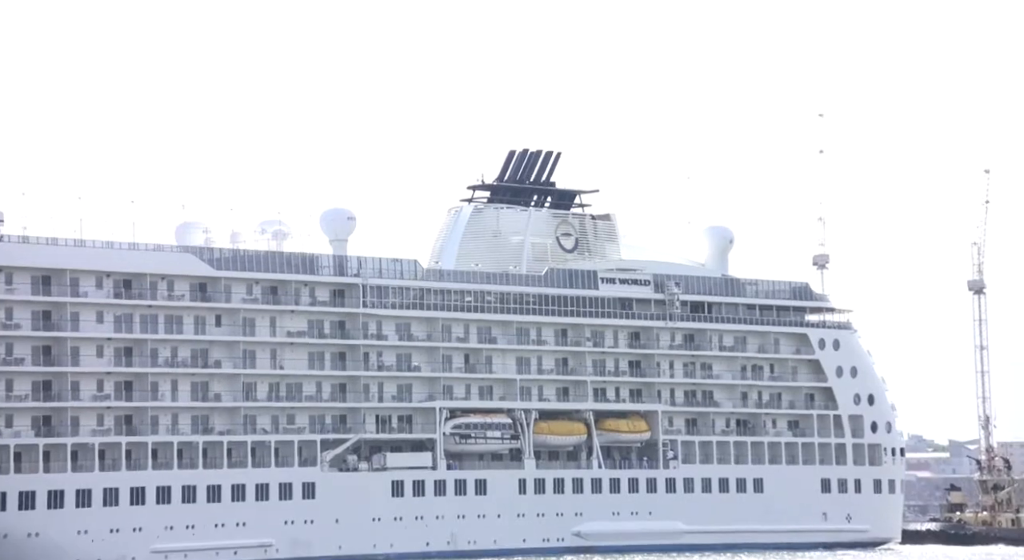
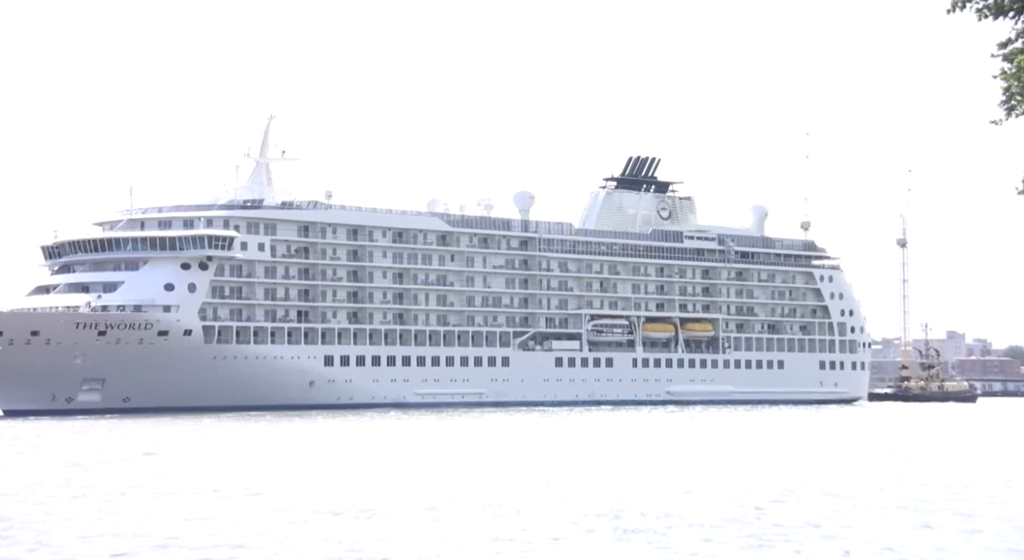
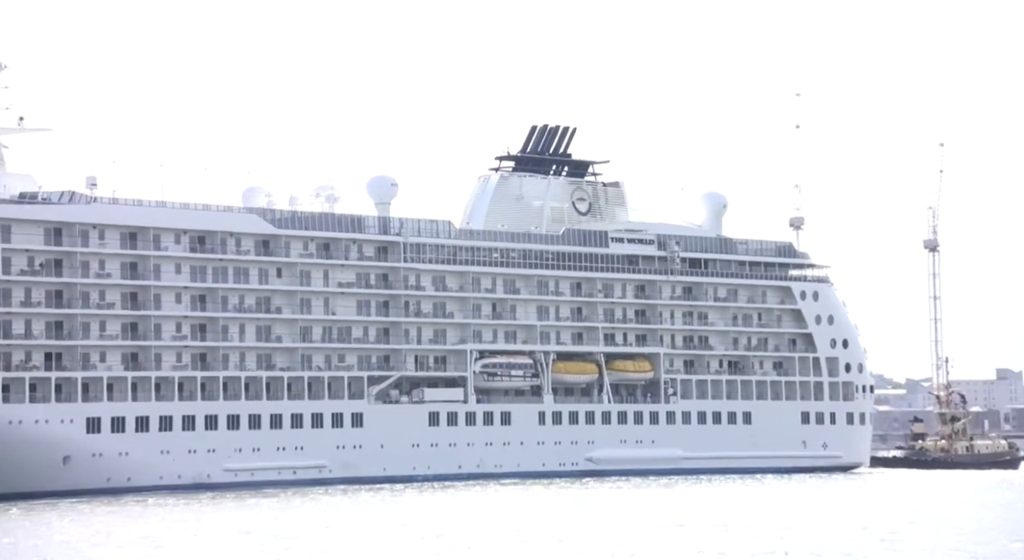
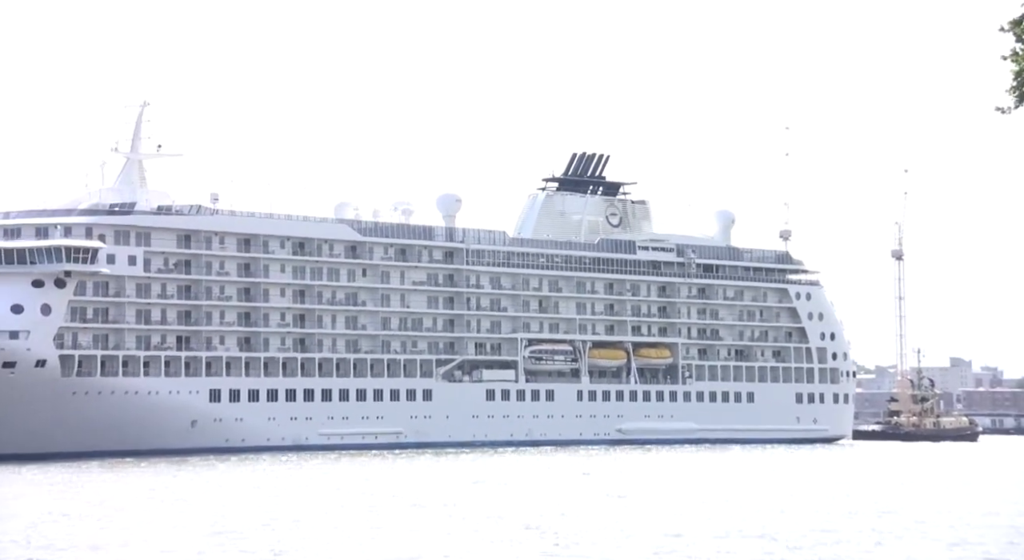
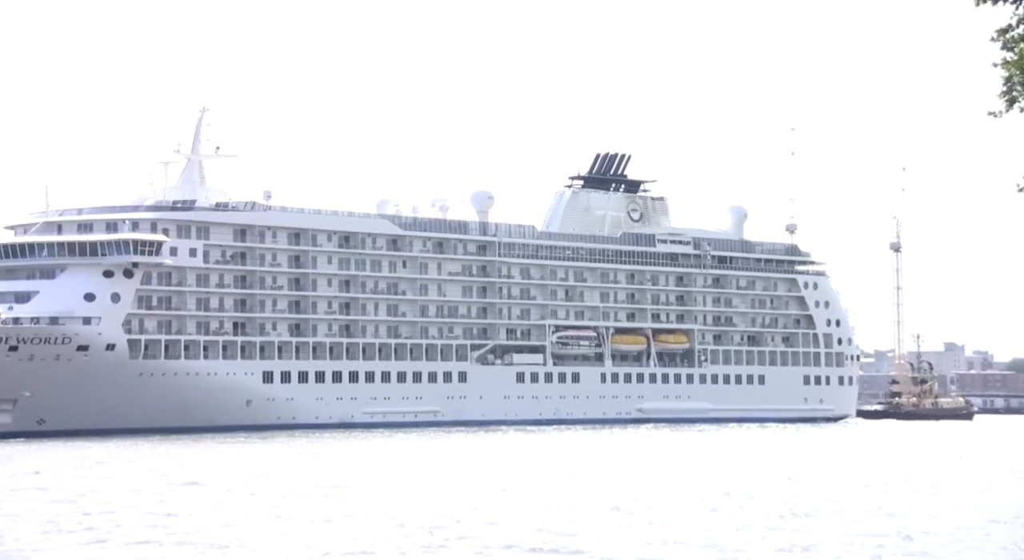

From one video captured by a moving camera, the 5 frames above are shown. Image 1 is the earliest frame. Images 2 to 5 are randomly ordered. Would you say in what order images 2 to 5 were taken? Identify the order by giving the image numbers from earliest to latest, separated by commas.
3, 4, 5, 2
